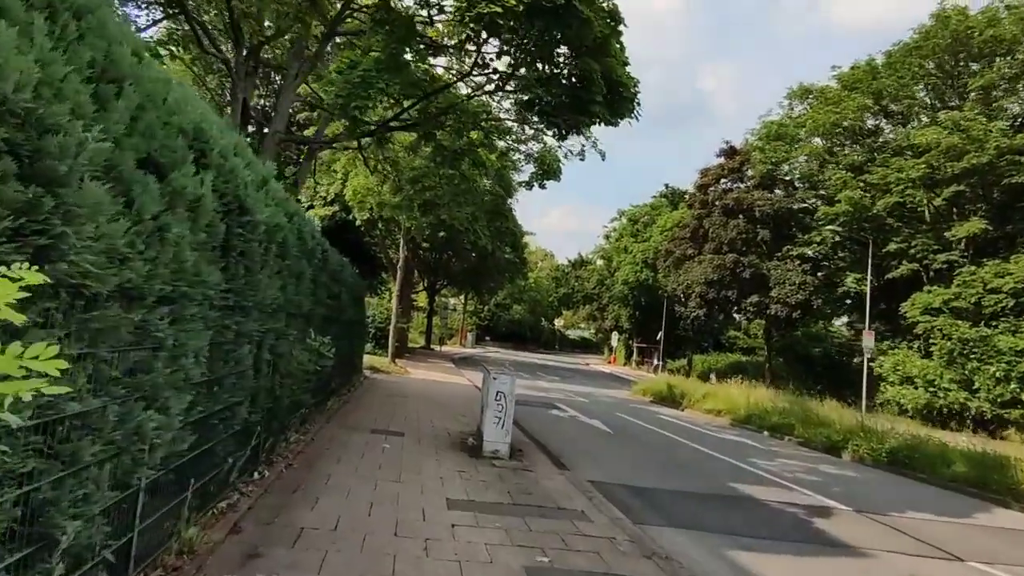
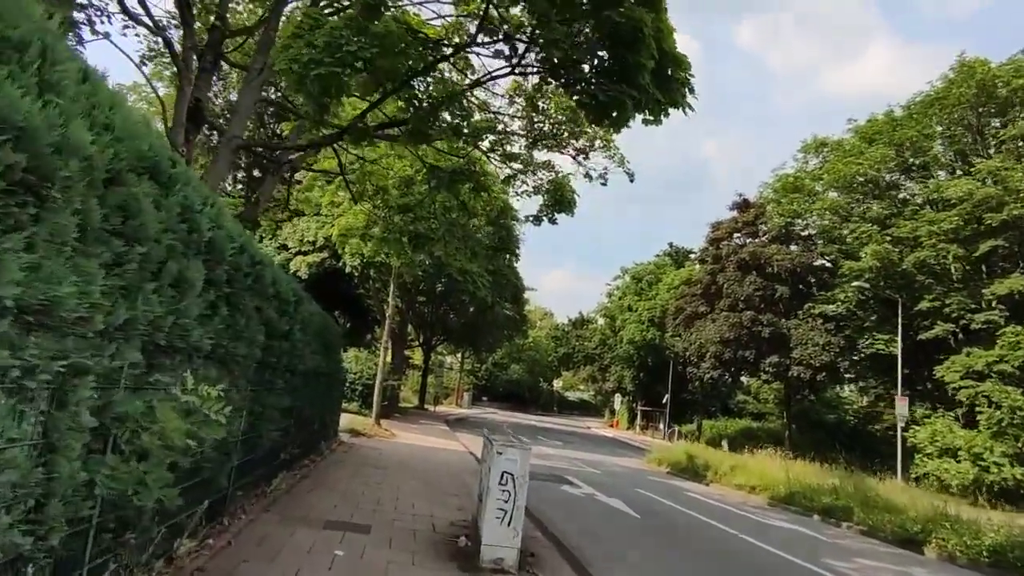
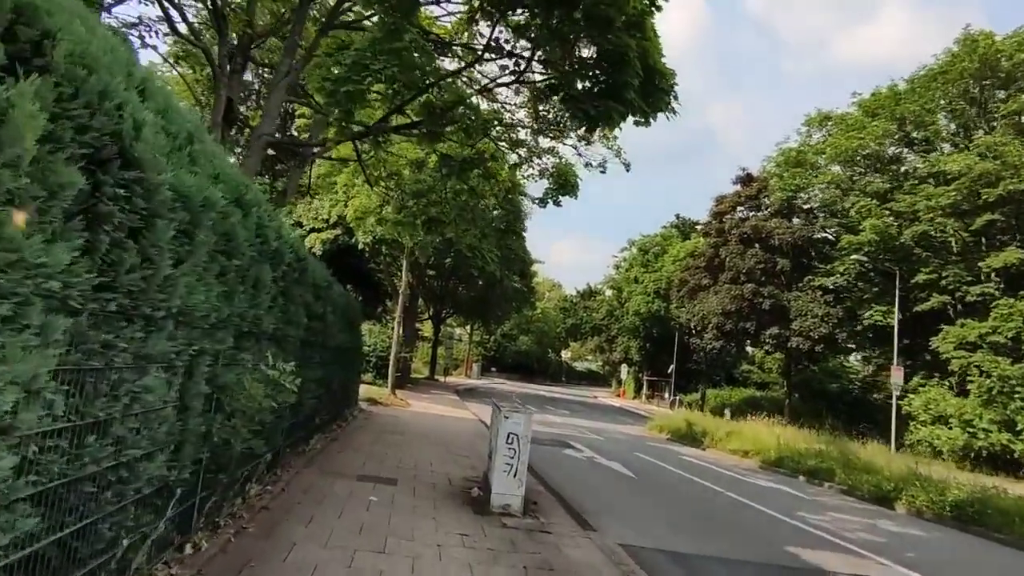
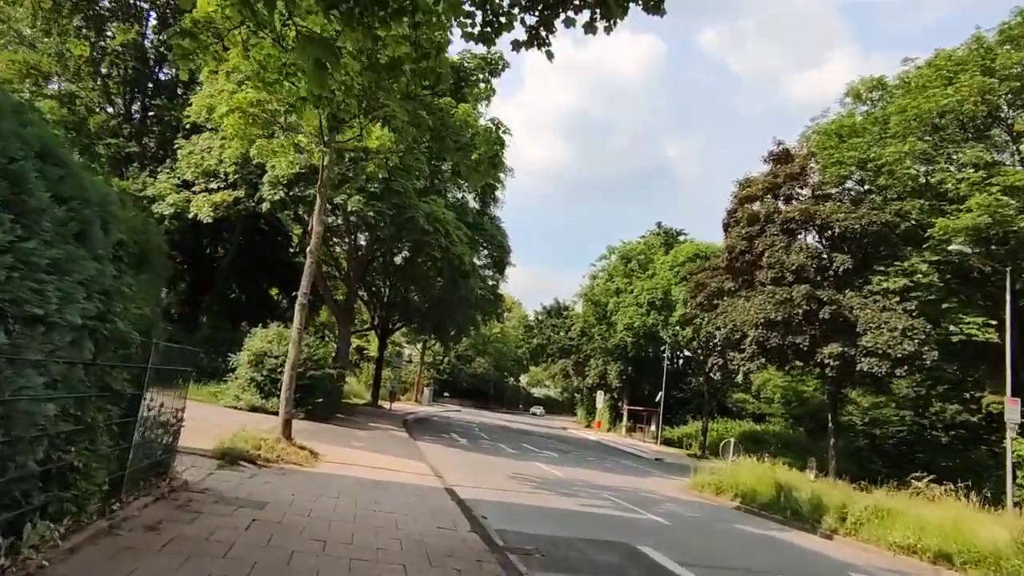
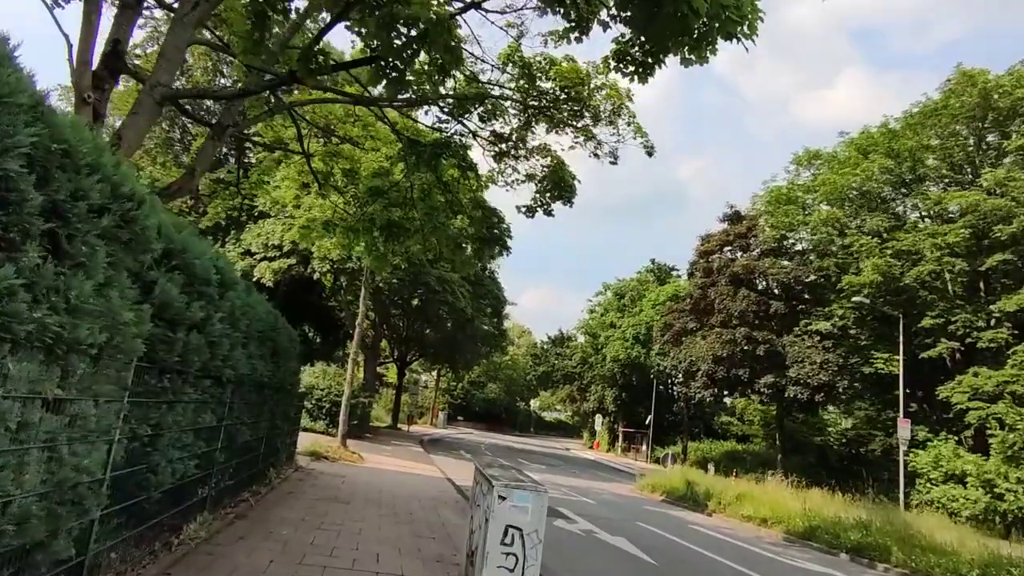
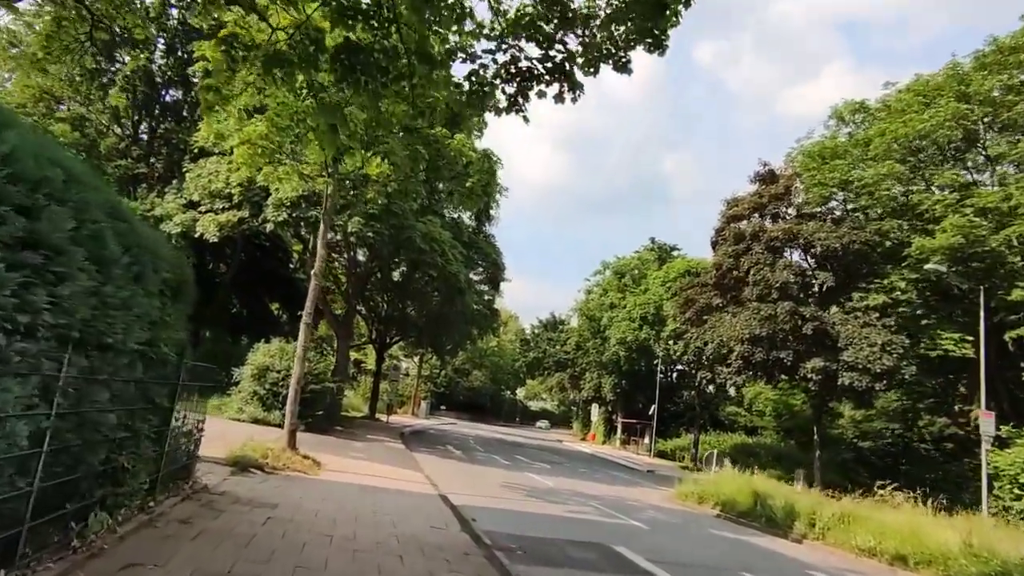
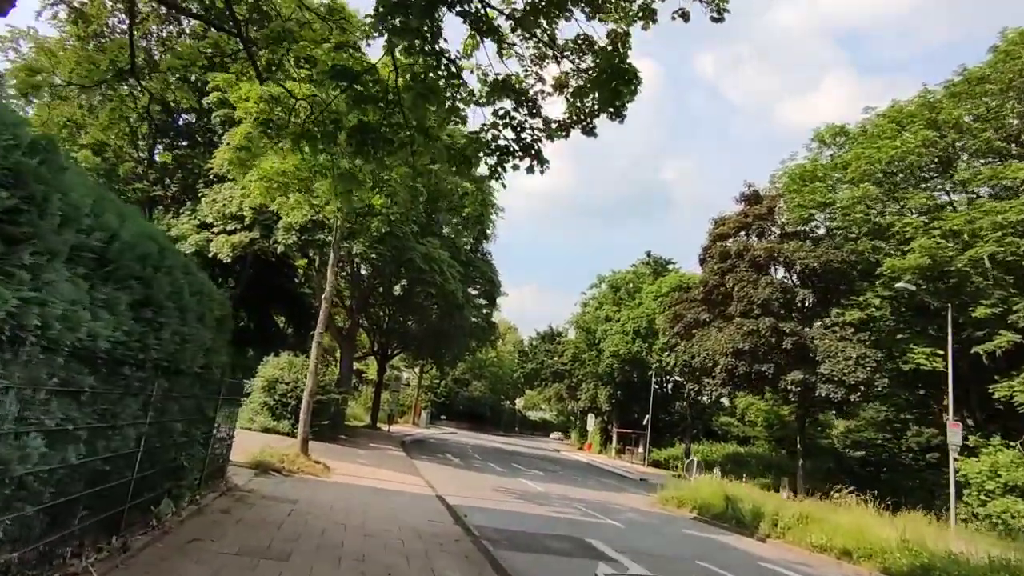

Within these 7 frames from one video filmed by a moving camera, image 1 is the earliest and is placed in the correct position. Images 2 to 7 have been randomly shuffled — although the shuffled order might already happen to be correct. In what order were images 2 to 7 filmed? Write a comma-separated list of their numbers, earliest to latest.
3, 2, 5, 7, 6, 4
